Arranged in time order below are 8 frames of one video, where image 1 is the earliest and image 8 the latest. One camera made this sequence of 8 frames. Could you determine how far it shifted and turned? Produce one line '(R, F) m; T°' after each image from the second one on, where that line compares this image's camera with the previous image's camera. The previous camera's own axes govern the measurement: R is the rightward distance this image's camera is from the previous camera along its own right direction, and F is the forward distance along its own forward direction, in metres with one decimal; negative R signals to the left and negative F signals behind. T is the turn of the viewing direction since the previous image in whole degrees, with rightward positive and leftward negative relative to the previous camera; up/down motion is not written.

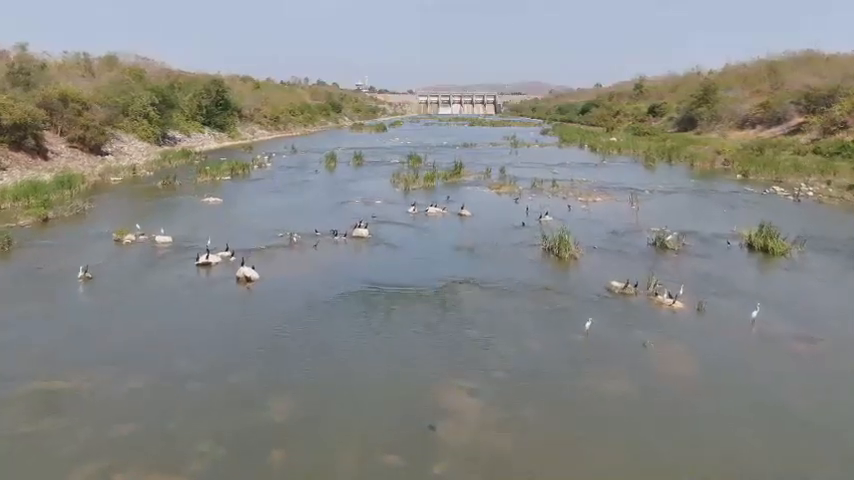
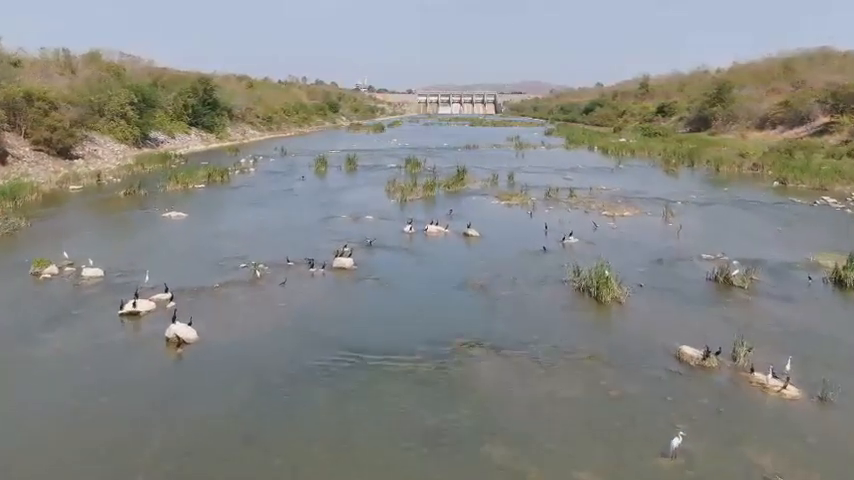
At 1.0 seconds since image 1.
(0.0, +4.3) m; 0°
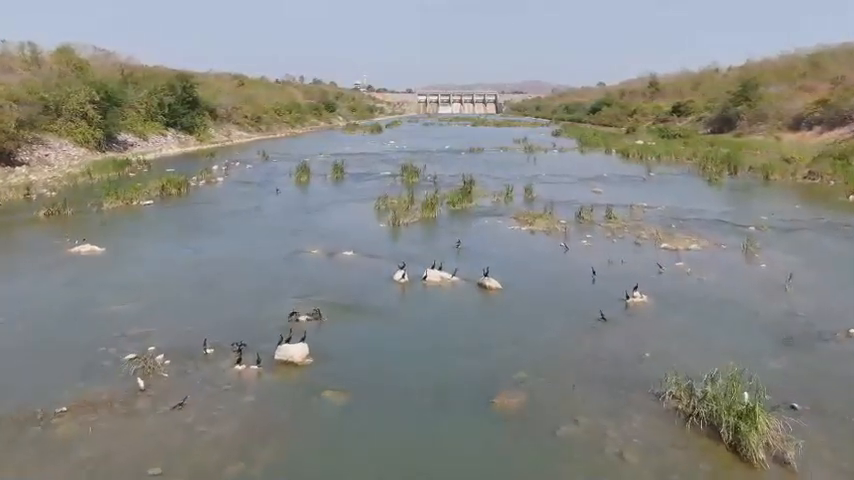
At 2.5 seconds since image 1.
(0.0, +6.4) m; 0°
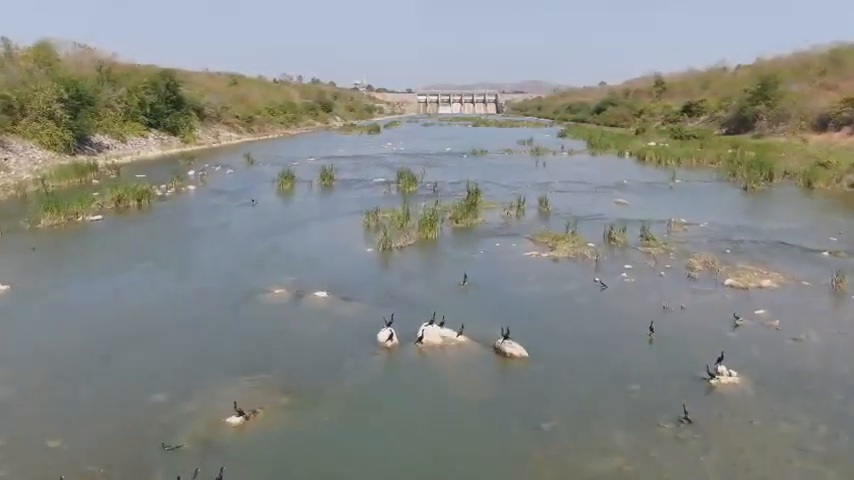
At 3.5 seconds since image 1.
(+0.1, +4.2) m; 0°
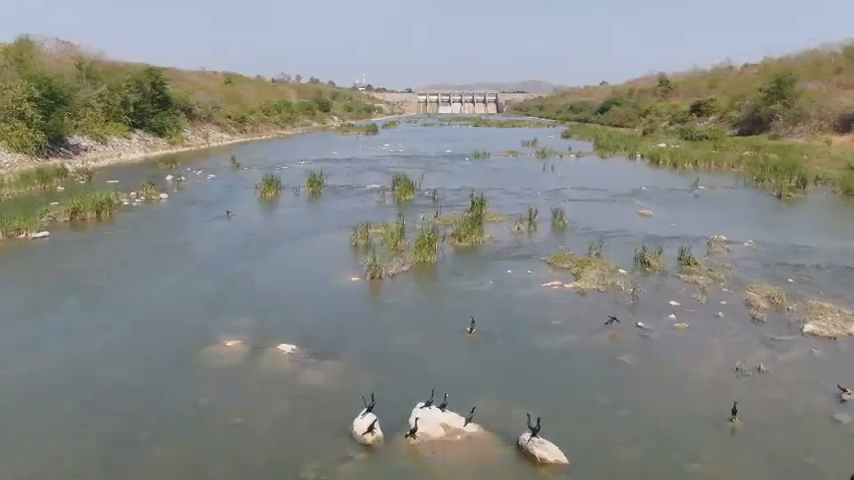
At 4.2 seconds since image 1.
(+0.1, +3.2) m; 0°
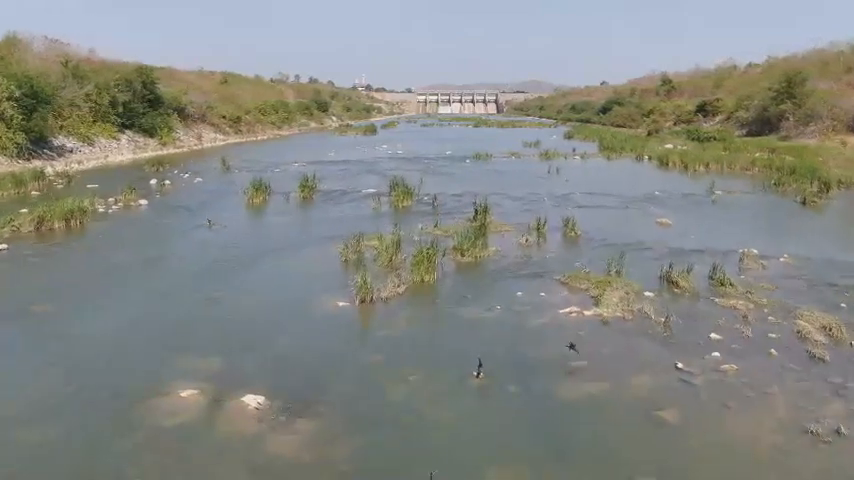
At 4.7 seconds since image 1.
(0.0, +2.0) m; 0°
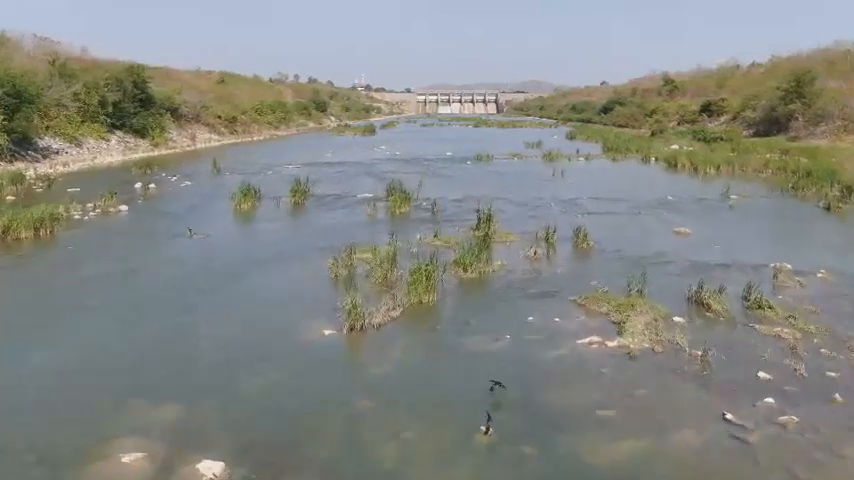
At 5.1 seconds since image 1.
(0.0, +1.7) m; 0°
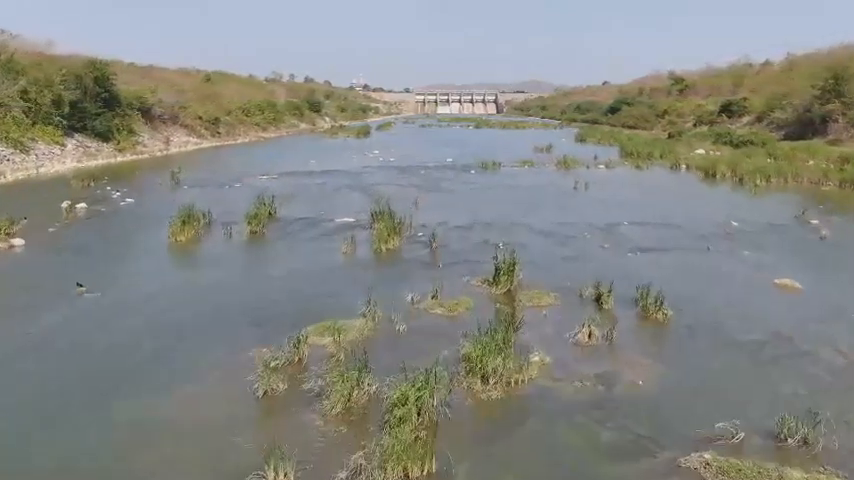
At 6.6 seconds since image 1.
(+0.1, +6.3) m; 0°
